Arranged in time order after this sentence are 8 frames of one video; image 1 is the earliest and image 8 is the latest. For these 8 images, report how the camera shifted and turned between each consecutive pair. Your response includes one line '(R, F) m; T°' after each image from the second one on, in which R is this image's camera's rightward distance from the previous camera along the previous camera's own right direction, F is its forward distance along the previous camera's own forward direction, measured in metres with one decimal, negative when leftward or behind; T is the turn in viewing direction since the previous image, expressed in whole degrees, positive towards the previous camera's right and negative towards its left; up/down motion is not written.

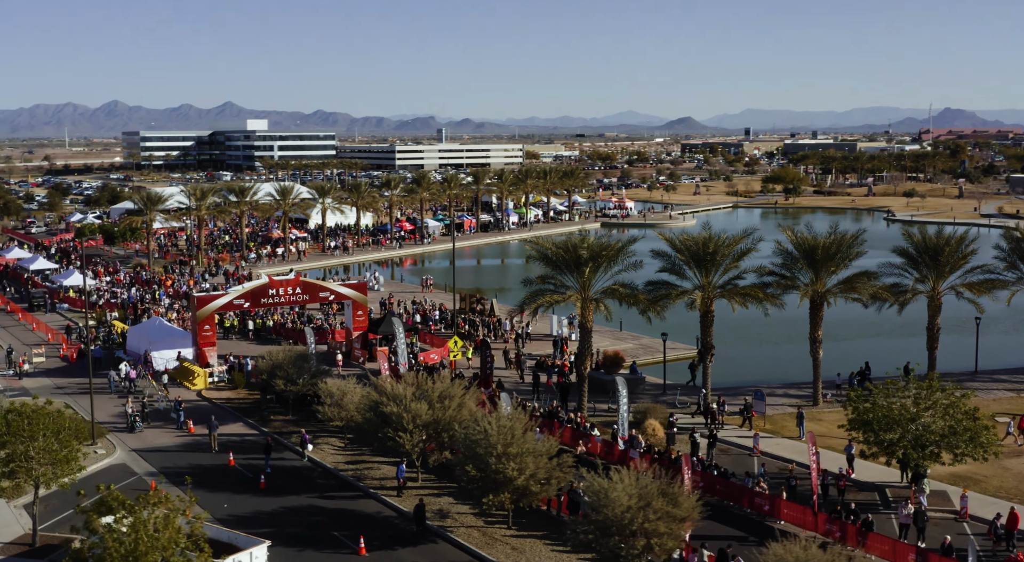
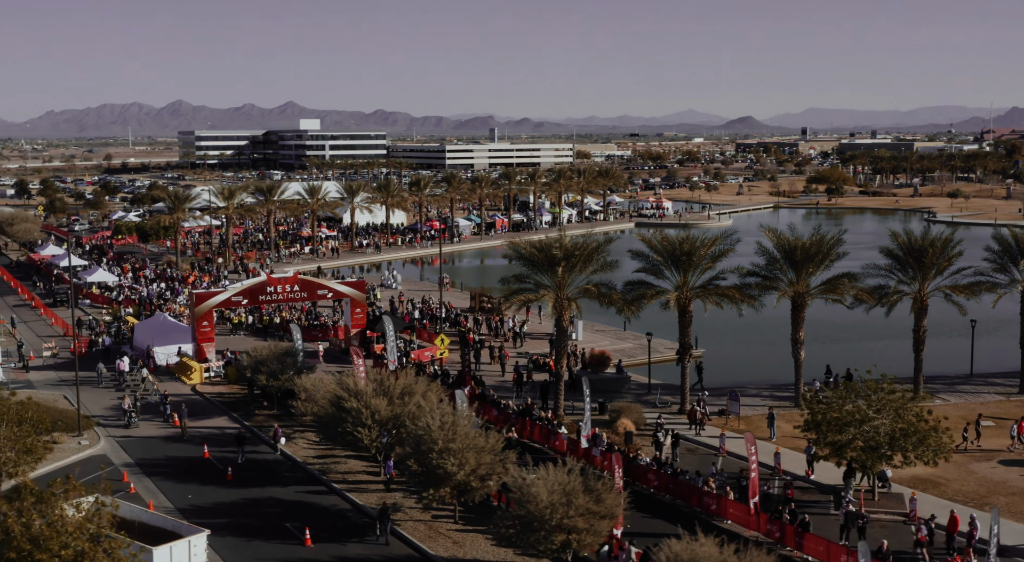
(+2.4, -0.3) m; -3°
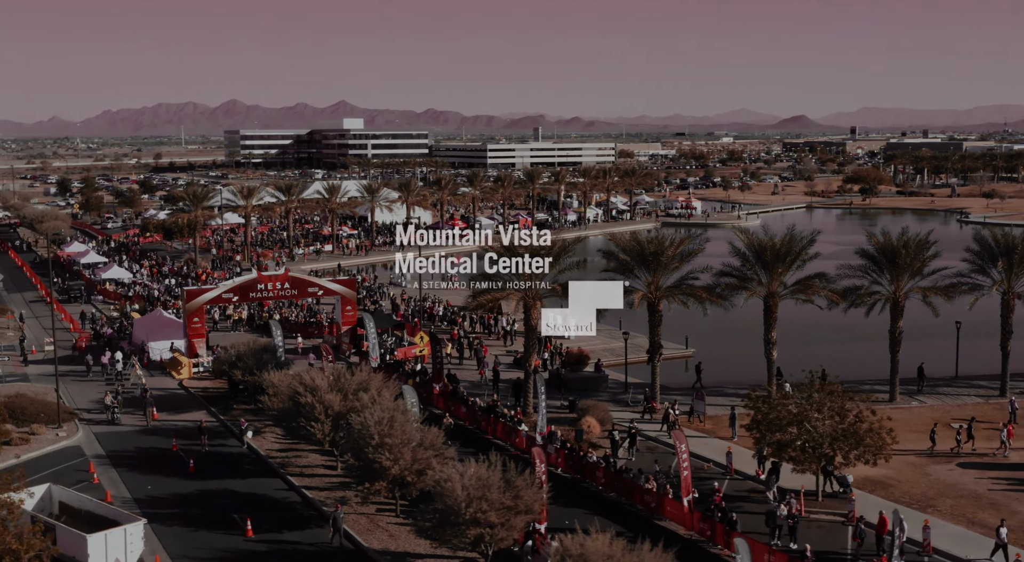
(+2.4, -0.3) m; -2°
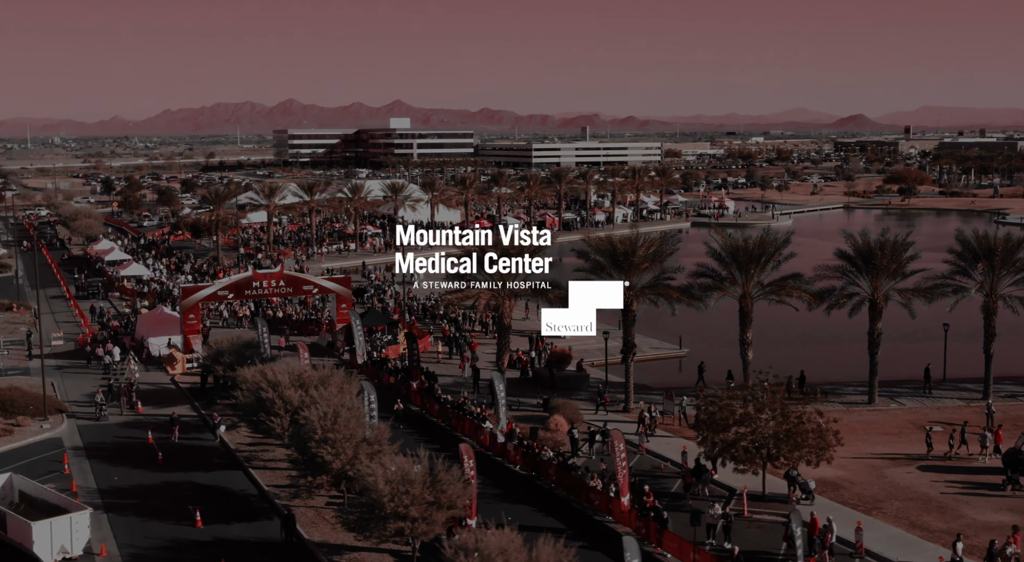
(+2.4, -0.3) m; -2°
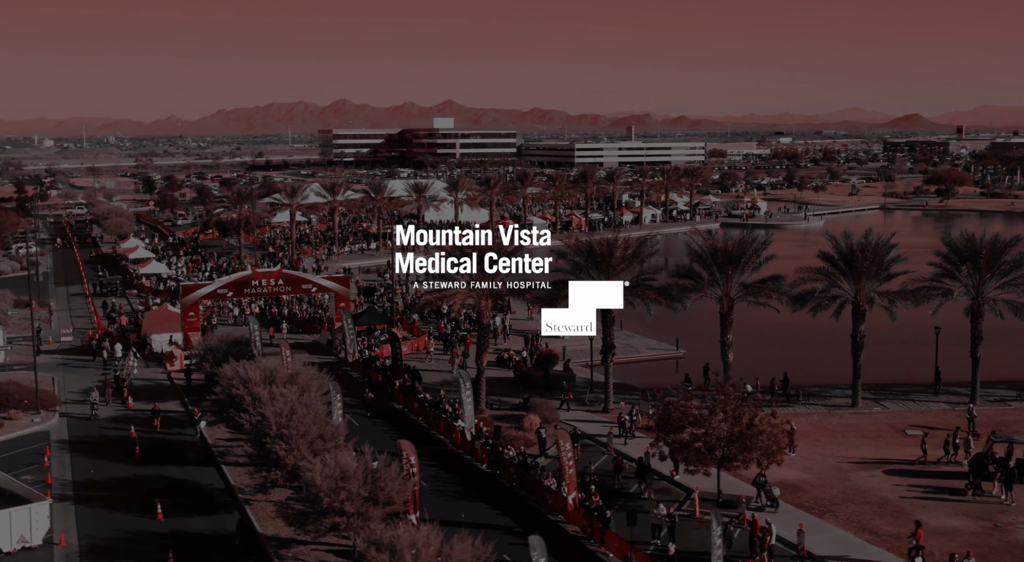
(+2.2, -0.2) m; -2°
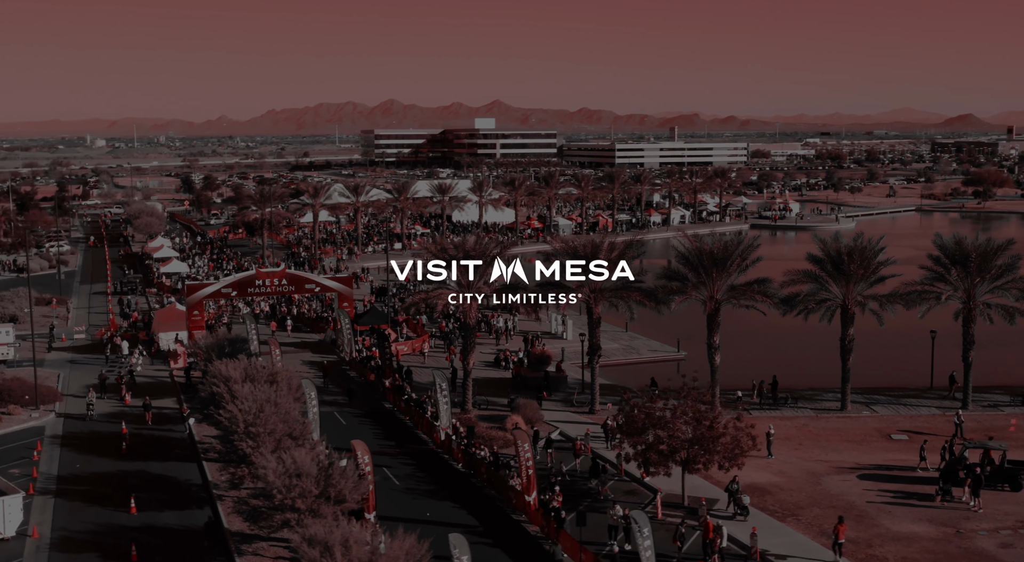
(+1.9, -0.2) m; -2°
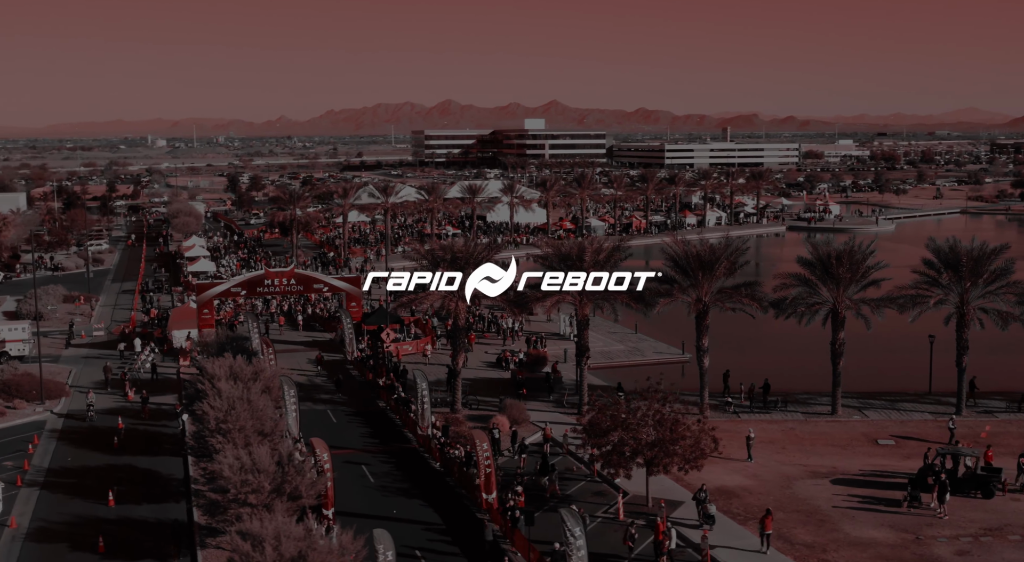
(+2.1, -0.3) m; -3°
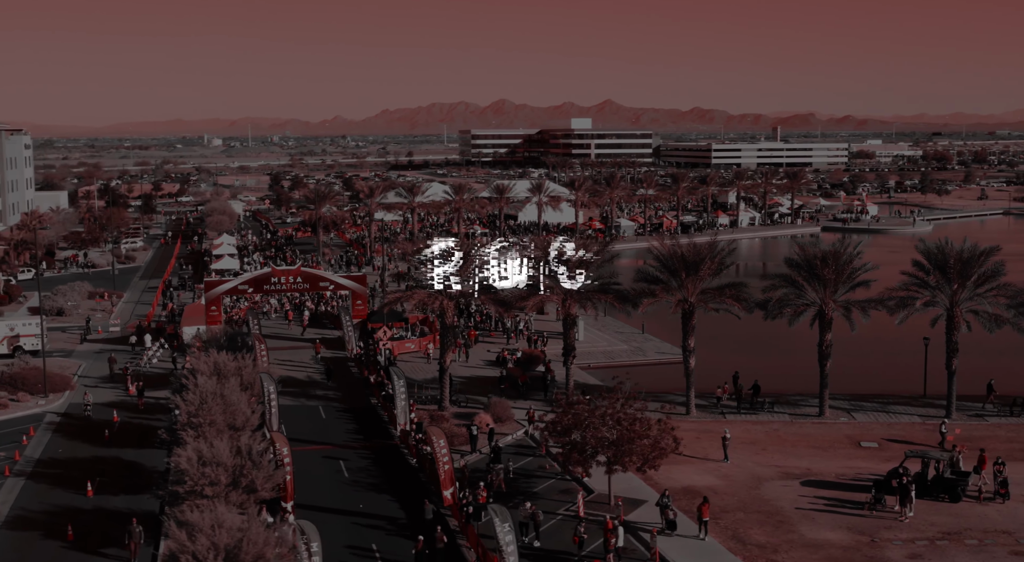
(+2.1, -0.3) m; -3°
